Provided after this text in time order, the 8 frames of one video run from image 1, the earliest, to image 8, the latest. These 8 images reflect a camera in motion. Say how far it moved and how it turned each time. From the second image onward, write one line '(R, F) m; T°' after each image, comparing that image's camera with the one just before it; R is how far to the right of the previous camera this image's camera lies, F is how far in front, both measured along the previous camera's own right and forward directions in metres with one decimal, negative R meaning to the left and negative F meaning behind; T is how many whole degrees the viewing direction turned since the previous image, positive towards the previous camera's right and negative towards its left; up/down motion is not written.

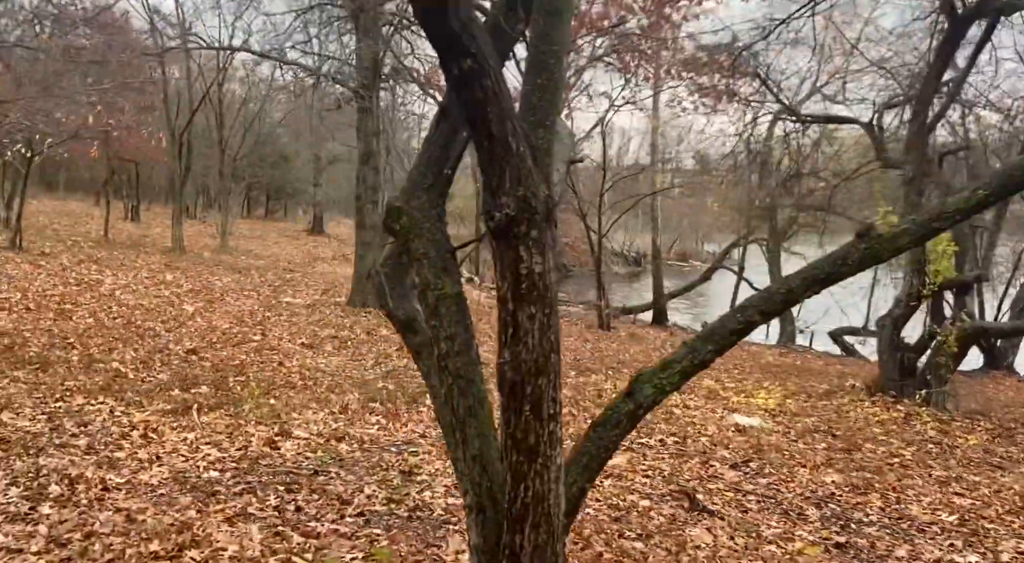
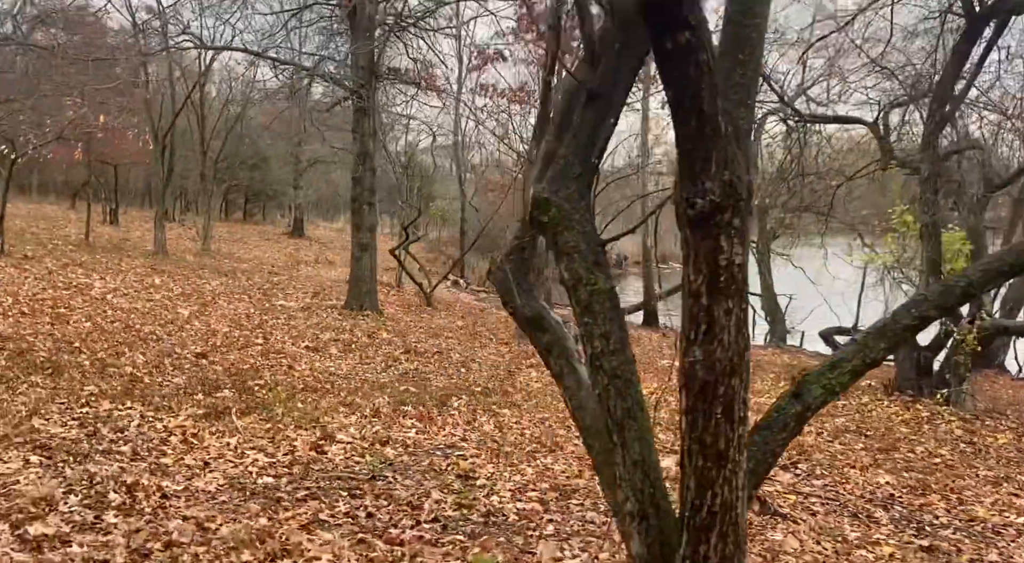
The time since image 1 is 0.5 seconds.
(-0.4, +0.1) m; +1°
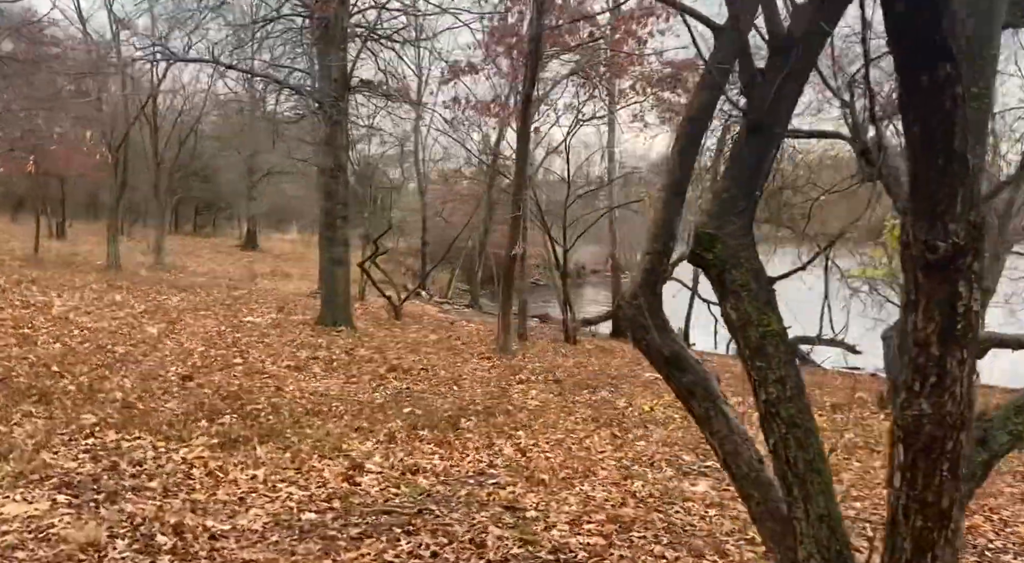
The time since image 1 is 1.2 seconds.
(-0.4, +0.1) m; +3°
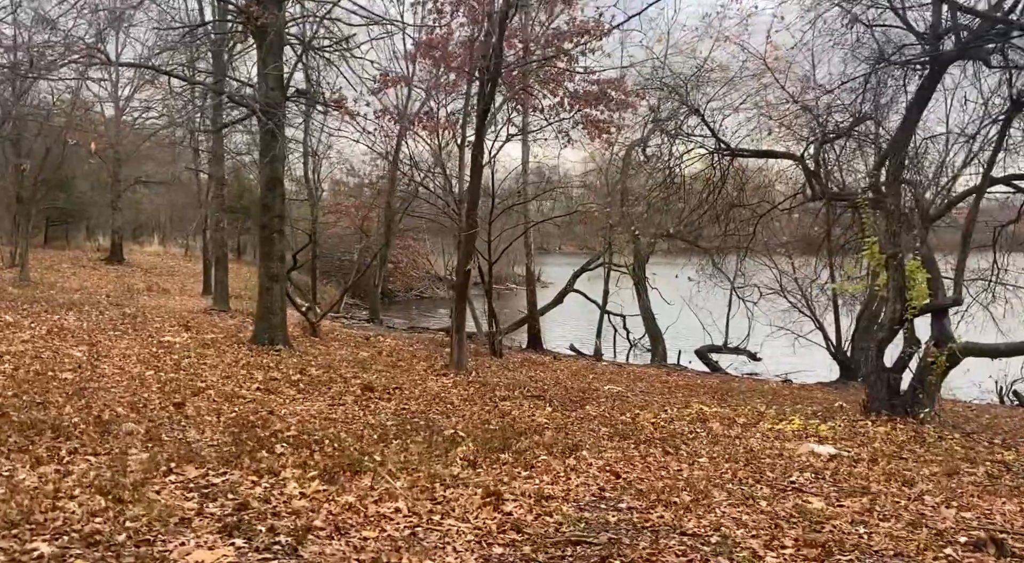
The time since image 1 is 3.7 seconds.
(-1.3, +0.2) m; +8°
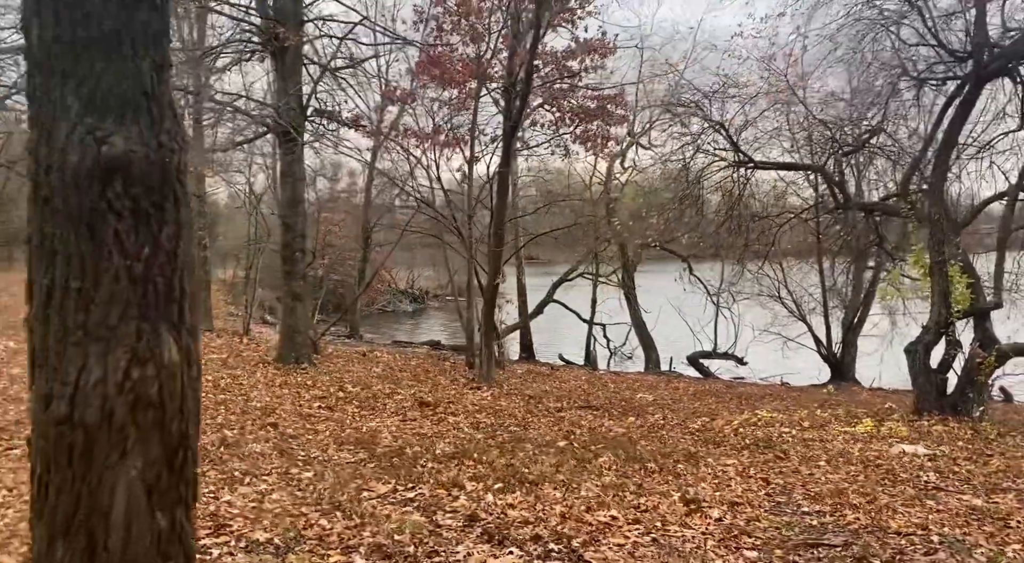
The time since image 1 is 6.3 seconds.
(-1.2, -0.2) m; +2°
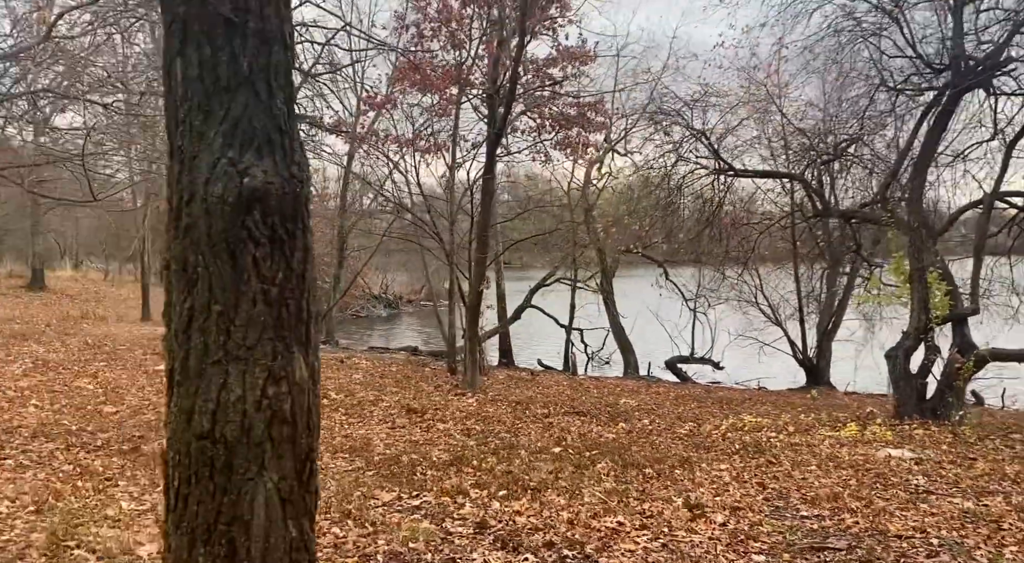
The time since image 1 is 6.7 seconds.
(-0.2, -0.1) m; +2°
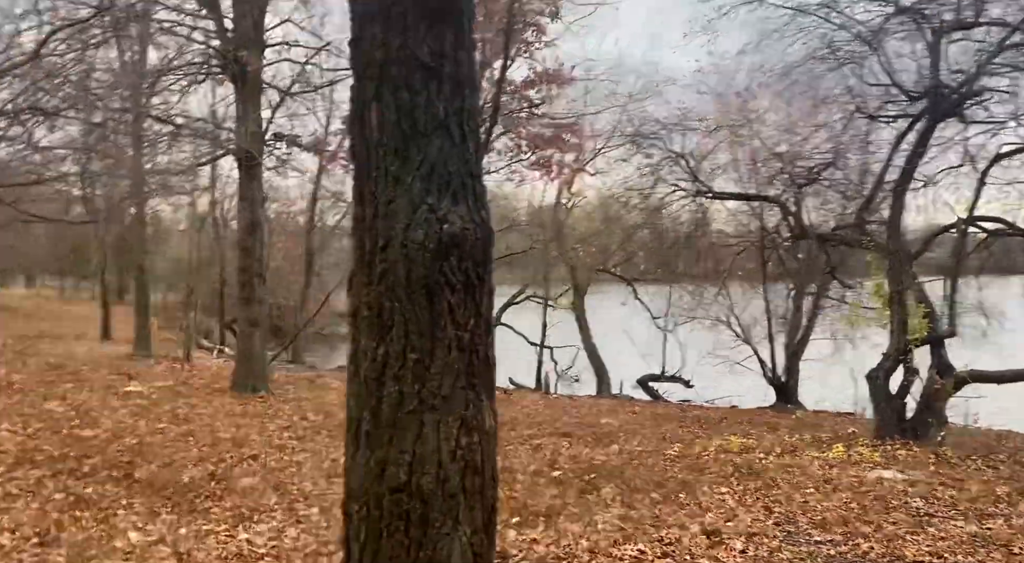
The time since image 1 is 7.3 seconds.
(-0.3, 0.0) m; +2°
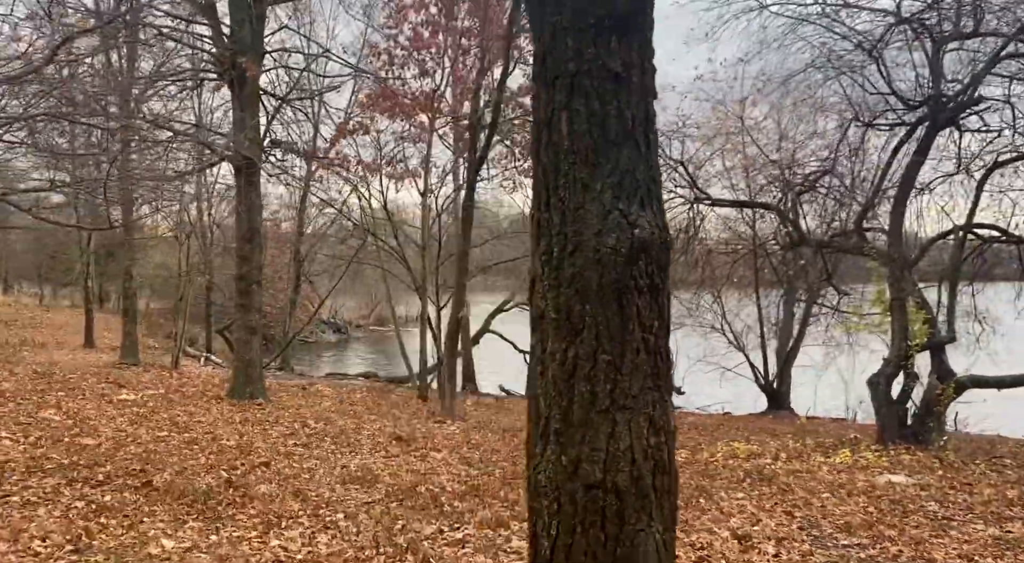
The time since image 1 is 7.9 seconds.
(-0.3, 0.0) m; +1°
